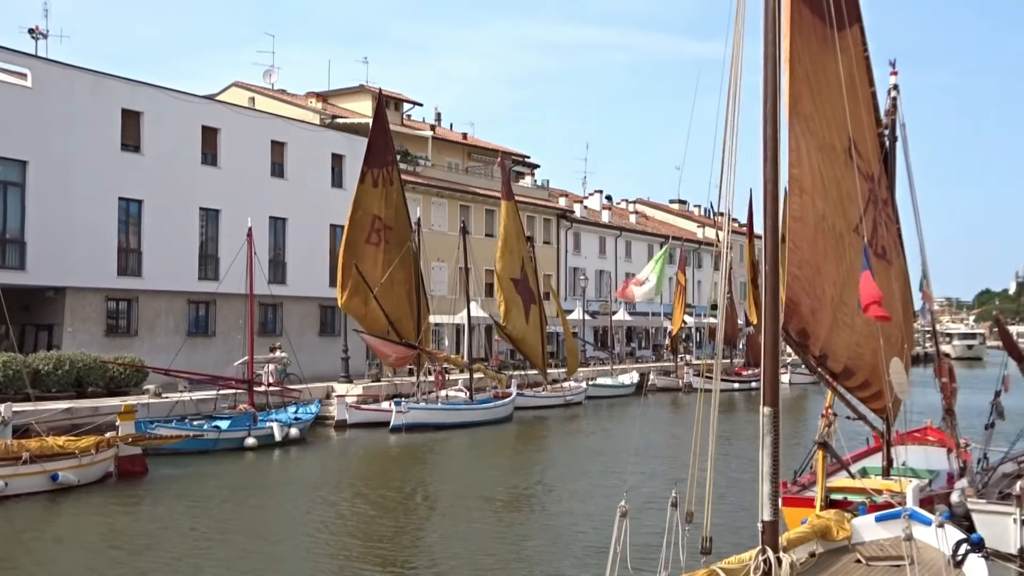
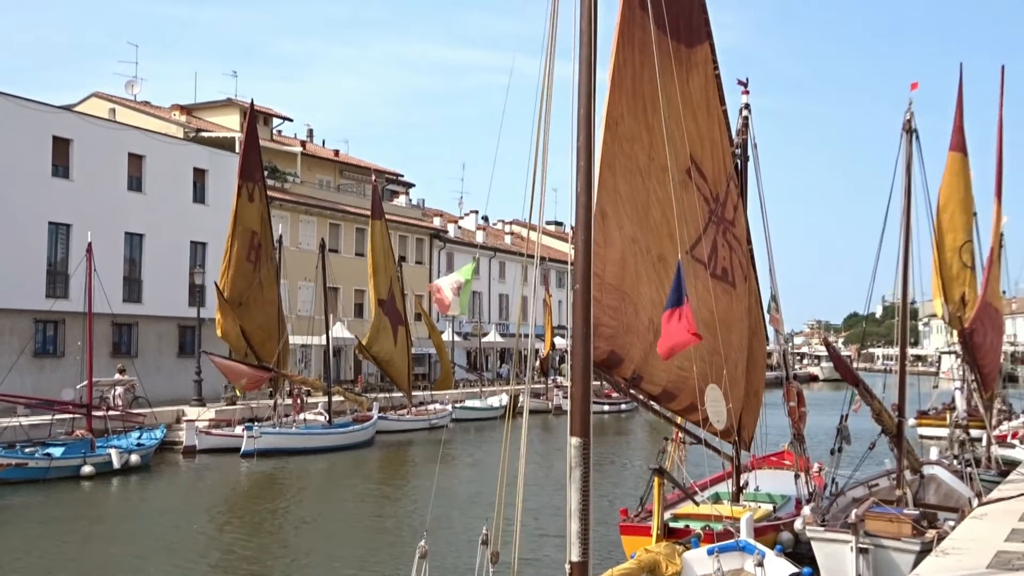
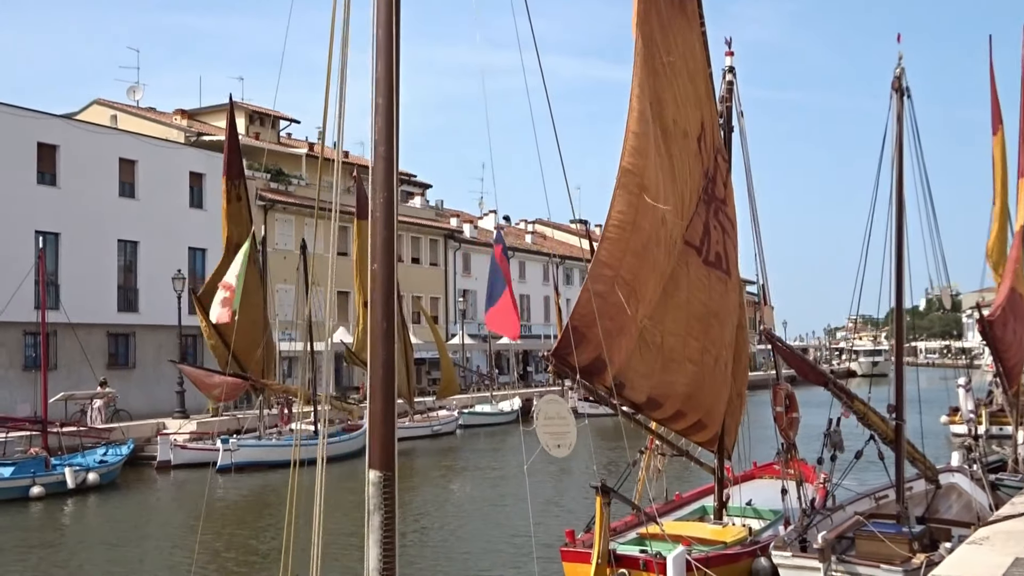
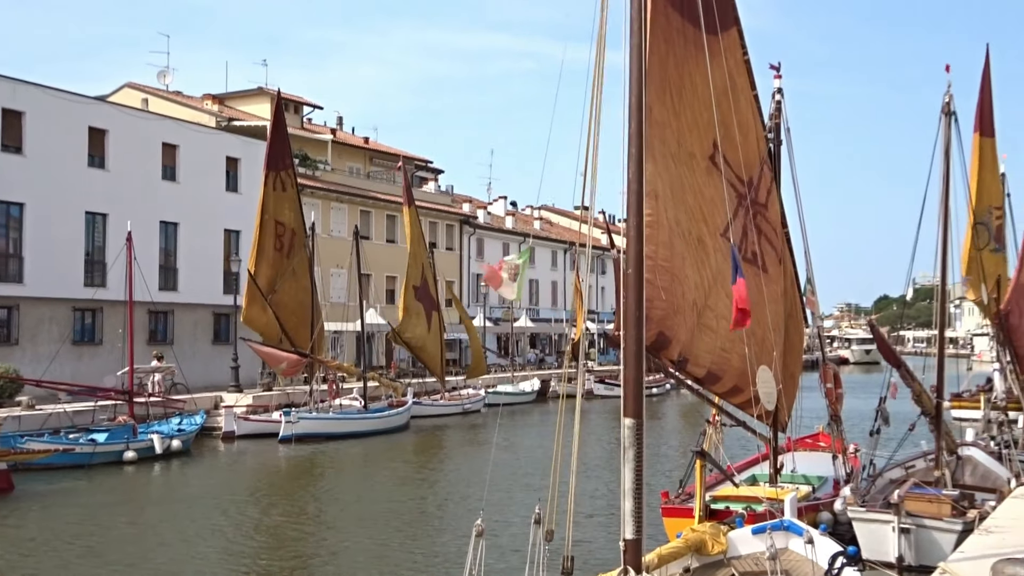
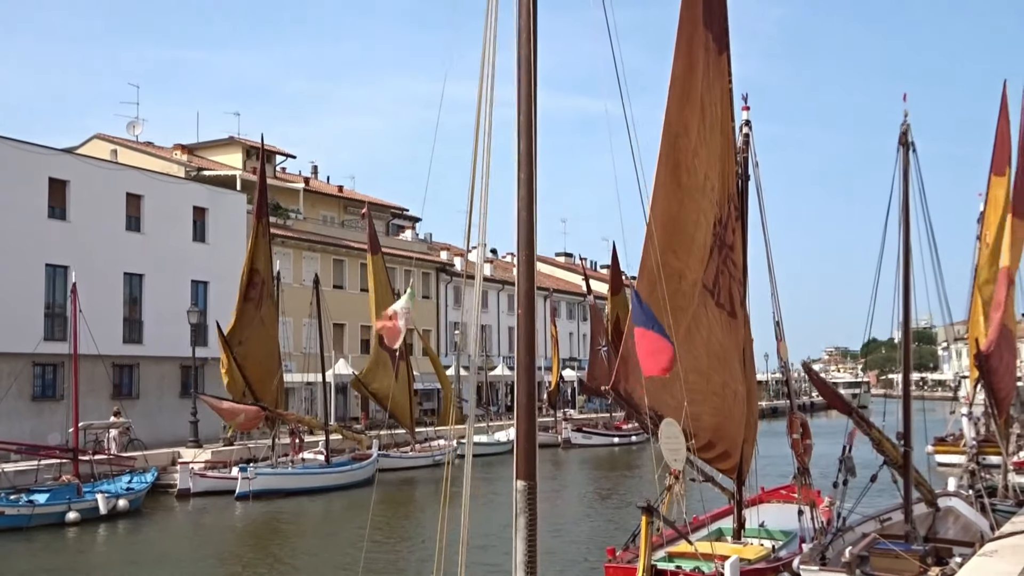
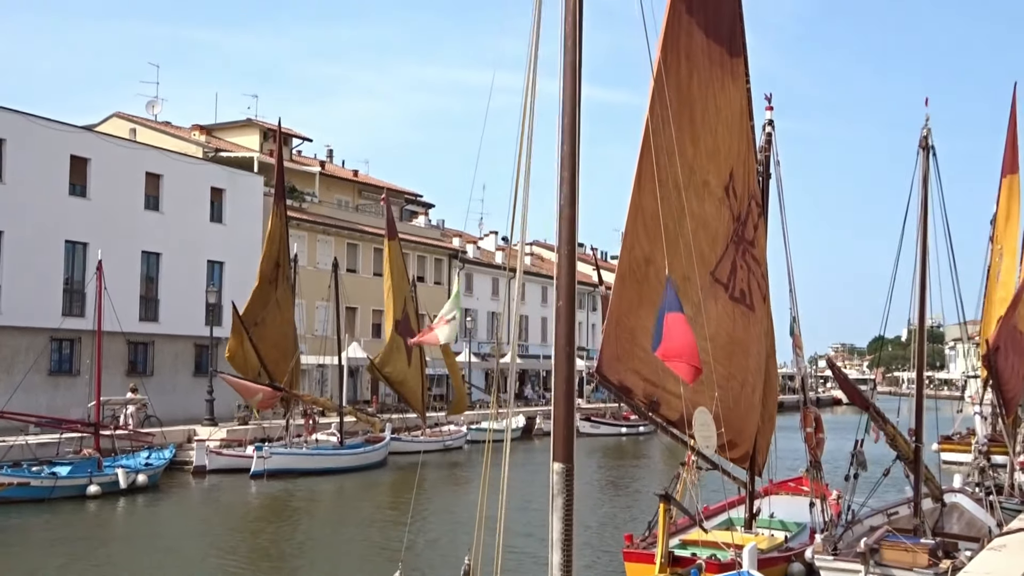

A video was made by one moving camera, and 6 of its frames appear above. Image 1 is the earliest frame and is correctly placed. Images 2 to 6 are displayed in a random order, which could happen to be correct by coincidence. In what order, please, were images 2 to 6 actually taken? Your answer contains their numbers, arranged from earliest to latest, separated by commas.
4, 2, 6, 5, 3
